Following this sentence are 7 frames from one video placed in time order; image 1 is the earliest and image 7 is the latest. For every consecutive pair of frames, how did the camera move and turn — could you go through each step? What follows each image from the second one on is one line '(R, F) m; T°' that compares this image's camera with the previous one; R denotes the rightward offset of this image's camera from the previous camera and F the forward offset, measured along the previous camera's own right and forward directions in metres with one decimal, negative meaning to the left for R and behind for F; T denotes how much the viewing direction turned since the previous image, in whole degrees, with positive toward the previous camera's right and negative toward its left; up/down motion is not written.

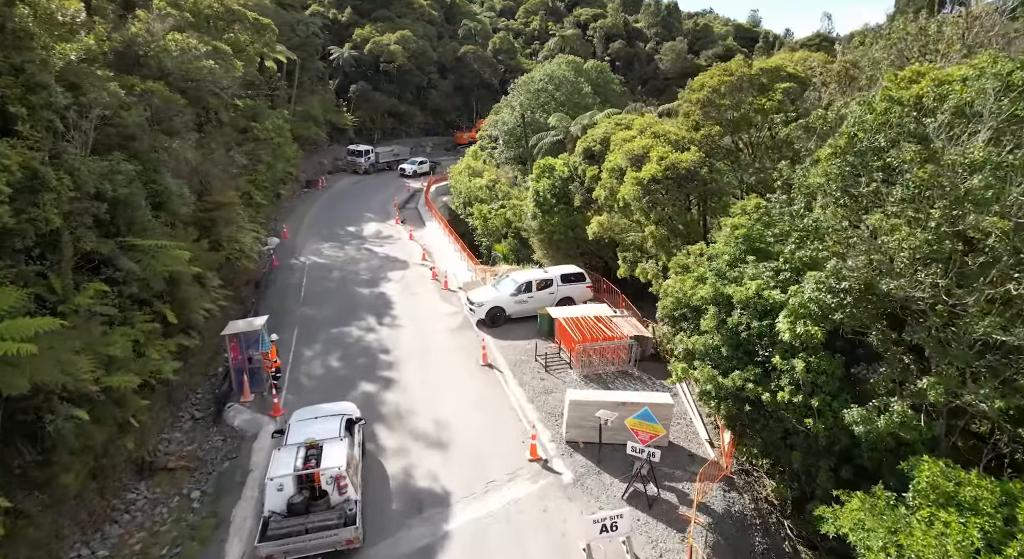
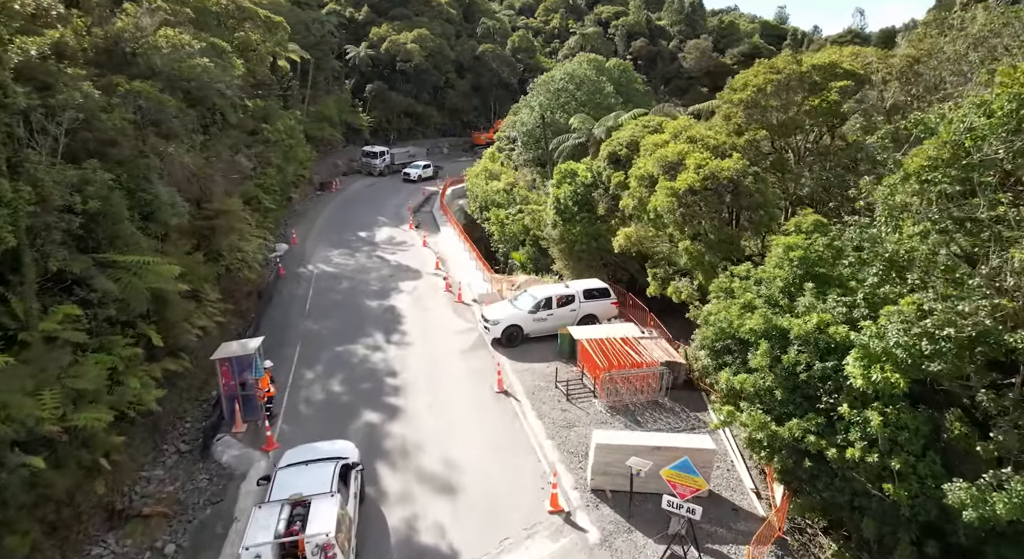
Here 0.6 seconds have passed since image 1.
(0.0, +1.4) m; -2°
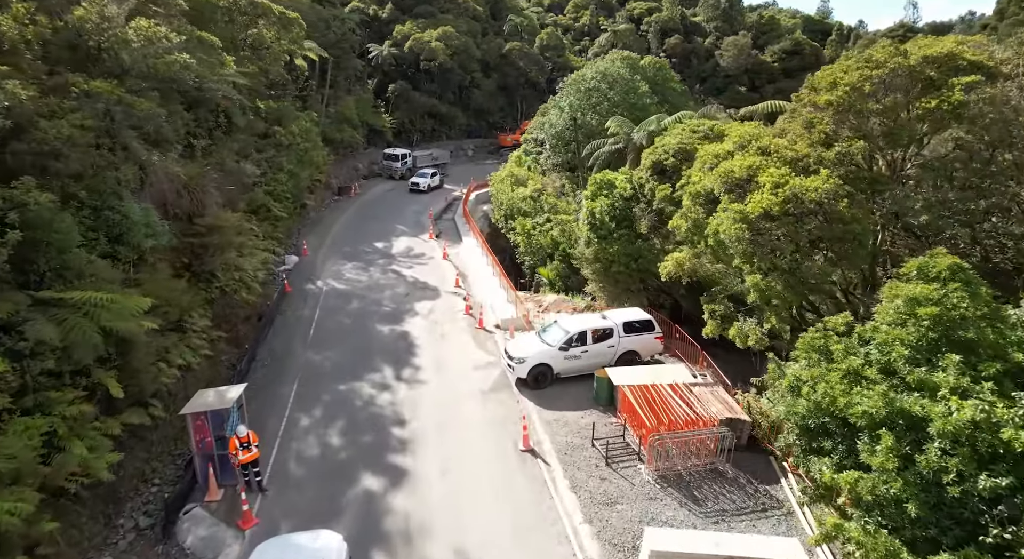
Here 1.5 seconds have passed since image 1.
(-0.1, +2.3) m; -2°
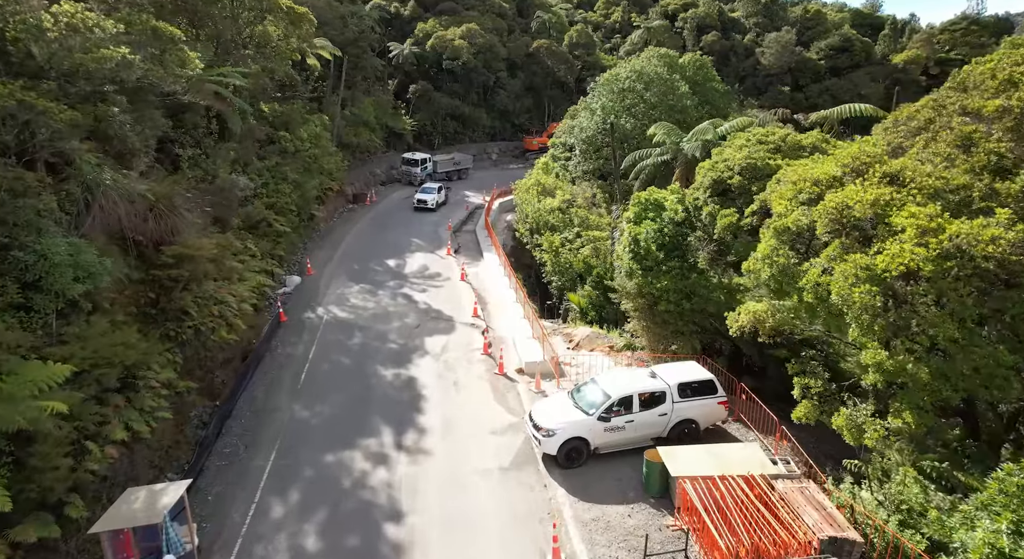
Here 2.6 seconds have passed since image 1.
(-0.1, +2.9) m; -2°
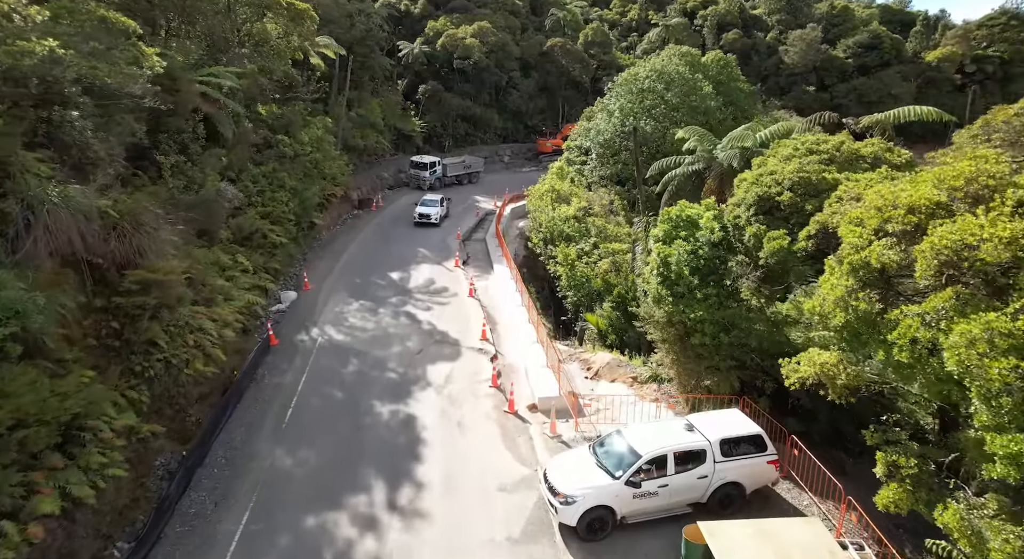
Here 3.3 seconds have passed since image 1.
(0.0, +1.8) m; -1°
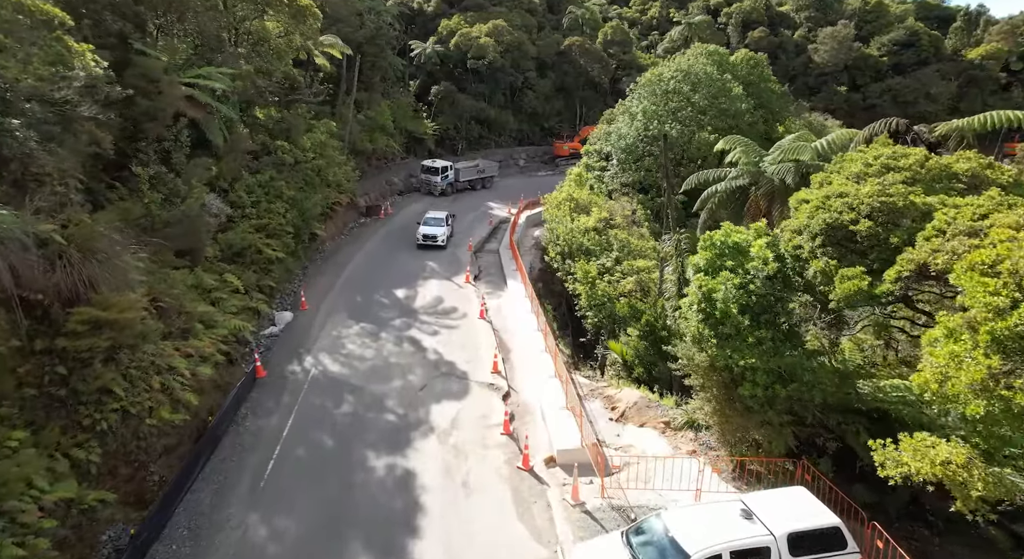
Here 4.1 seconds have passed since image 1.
(0.0, +2.0) m; -1°
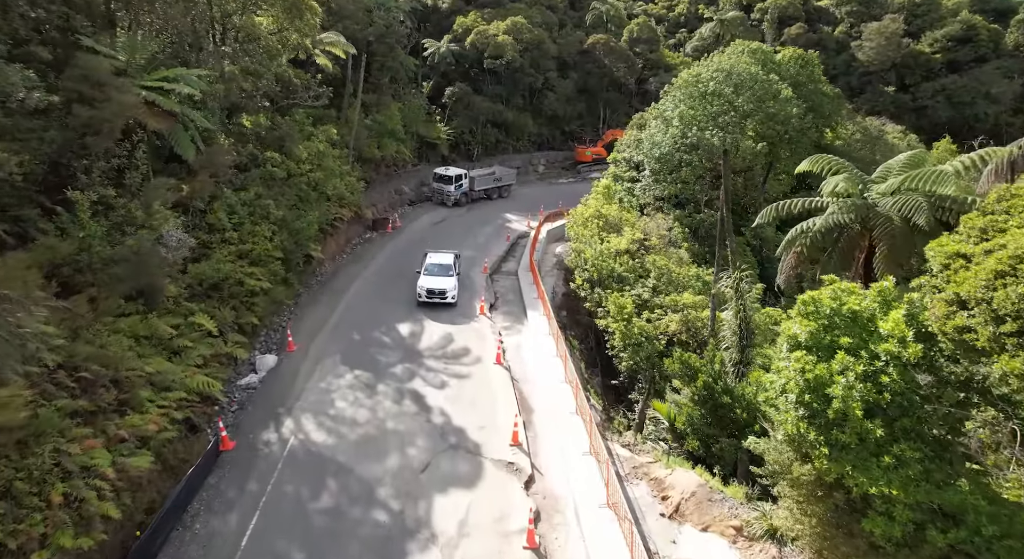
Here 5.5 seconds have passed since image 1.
(-0.2, +3.2) m; -2°
